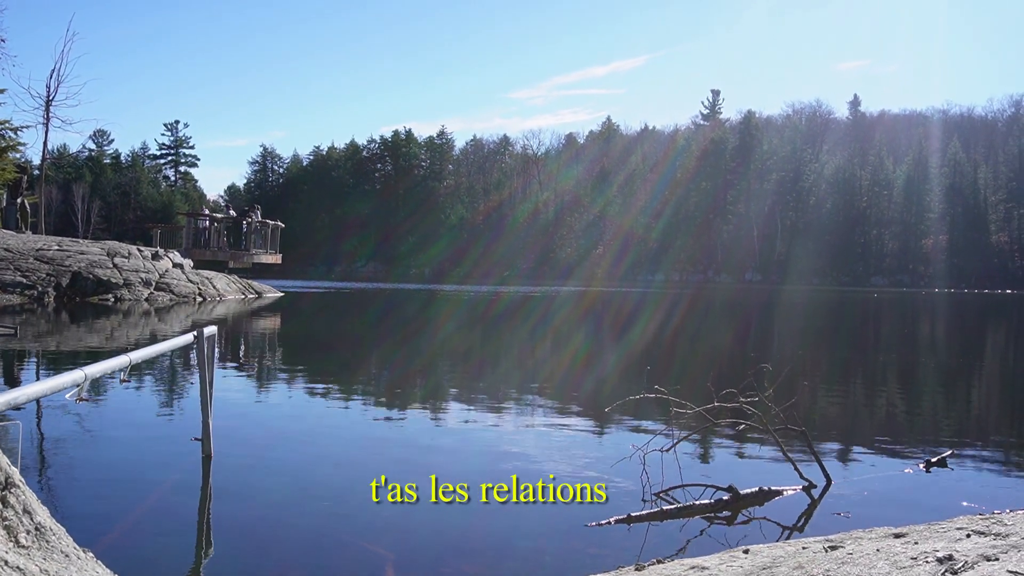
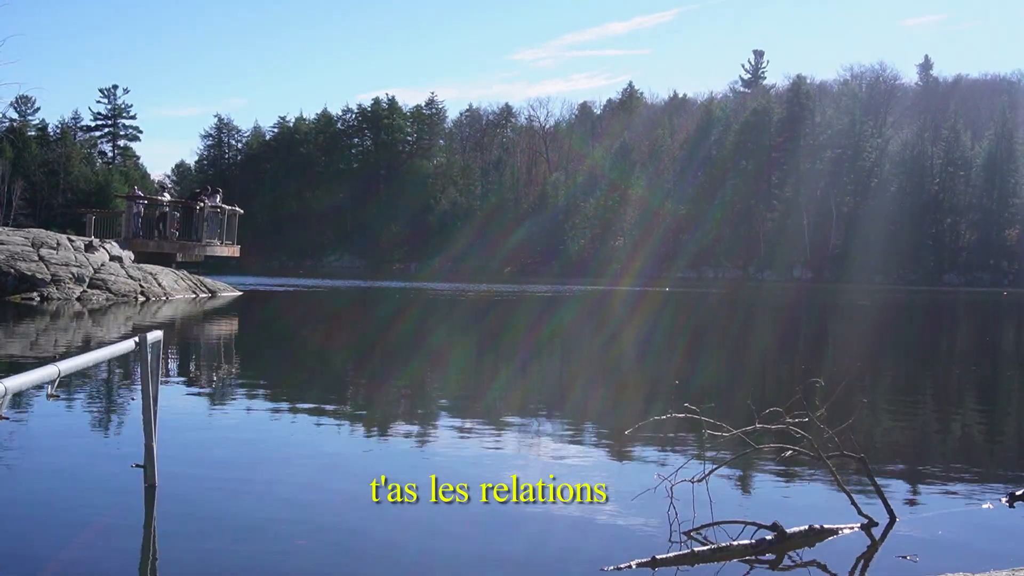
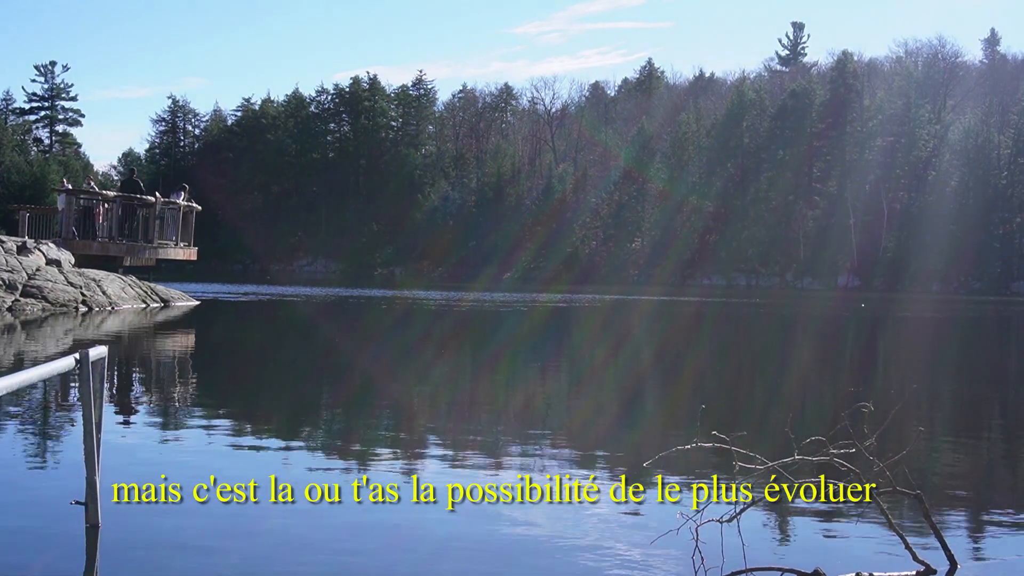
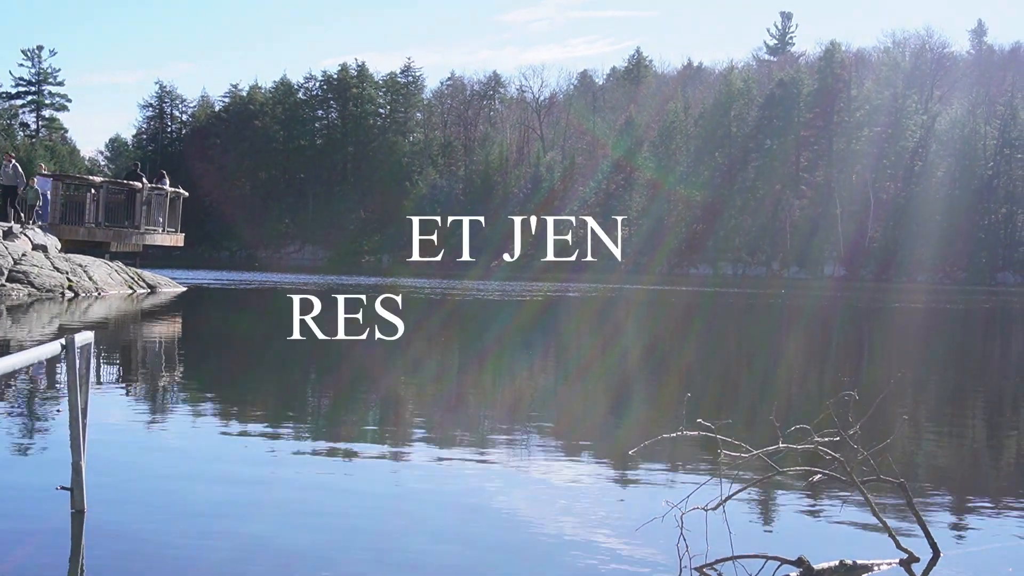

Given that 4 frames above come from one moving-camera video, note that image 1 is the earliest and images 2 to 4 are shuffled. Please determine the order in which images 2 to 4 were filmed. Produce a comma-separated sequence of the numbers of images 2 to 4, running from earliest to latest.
2, 3, 4
